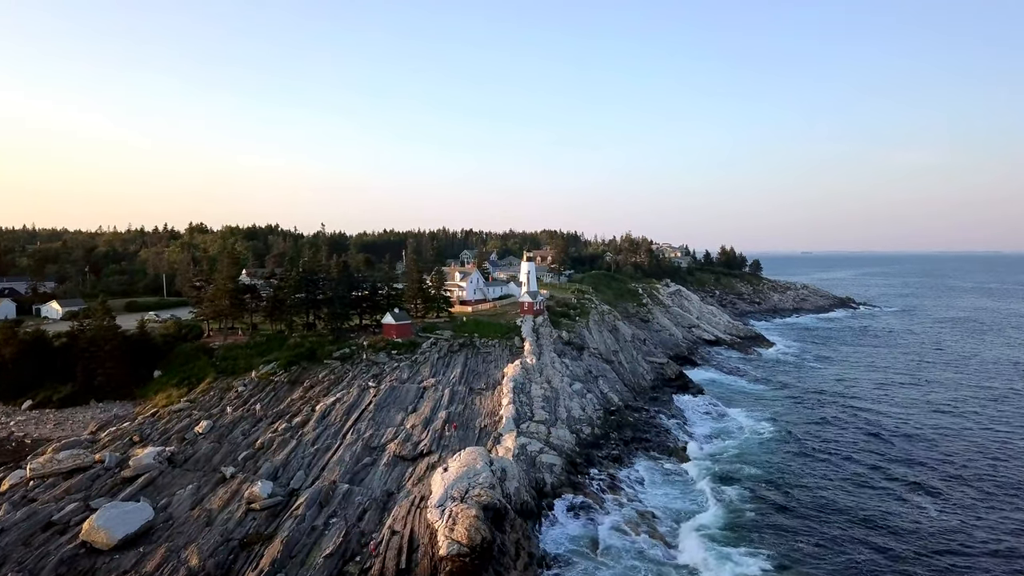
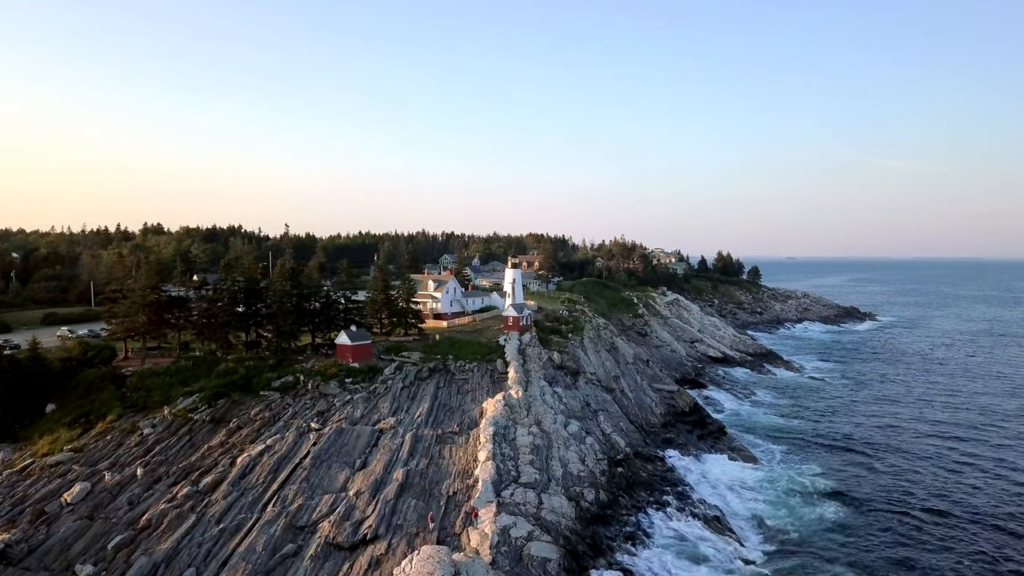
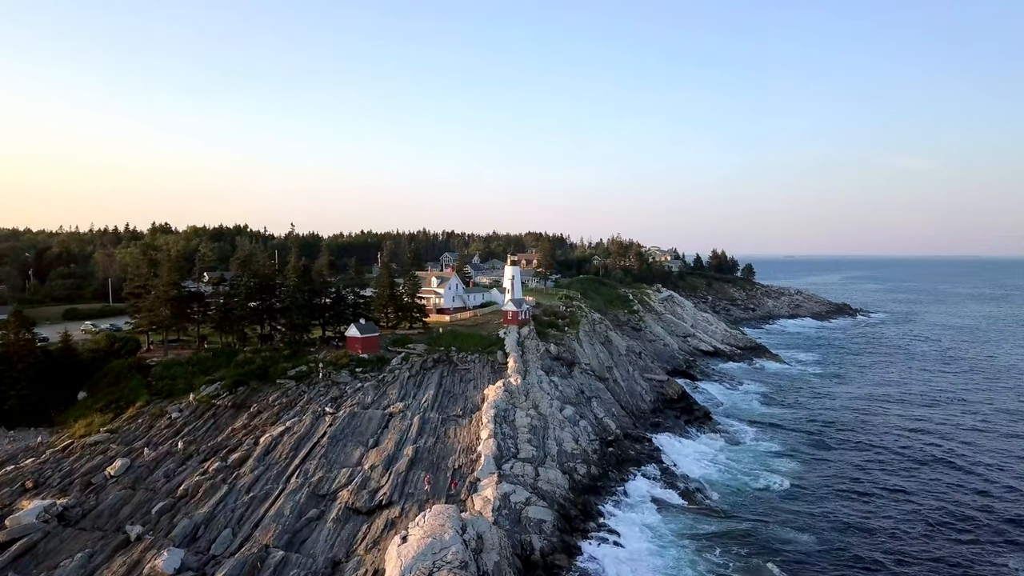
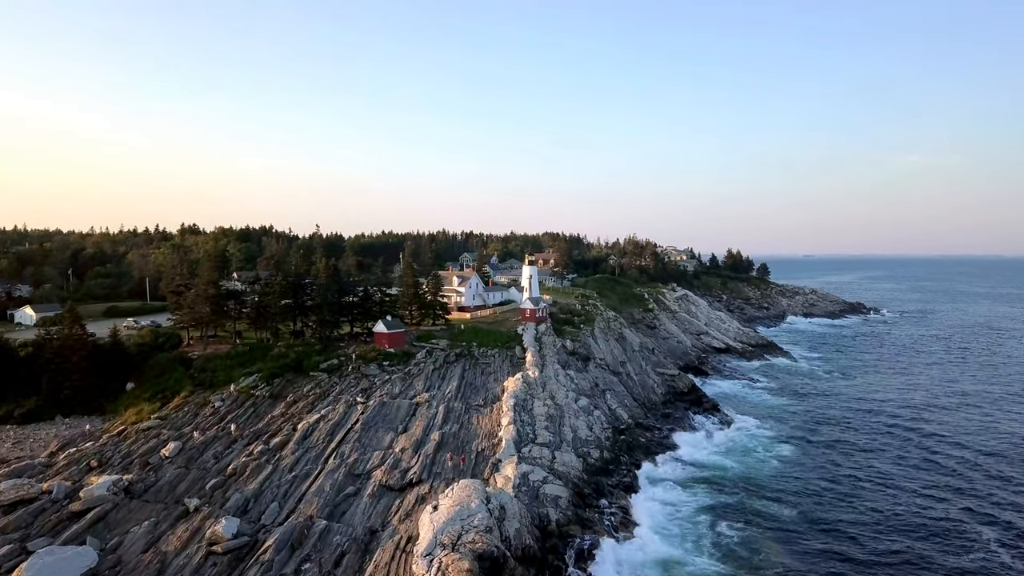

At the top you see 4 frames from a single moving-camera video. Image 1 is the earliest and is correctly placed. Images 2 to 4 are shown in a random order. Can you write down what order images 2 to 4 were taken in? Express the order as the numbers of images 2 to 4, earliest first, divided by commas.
4, 3, 2
